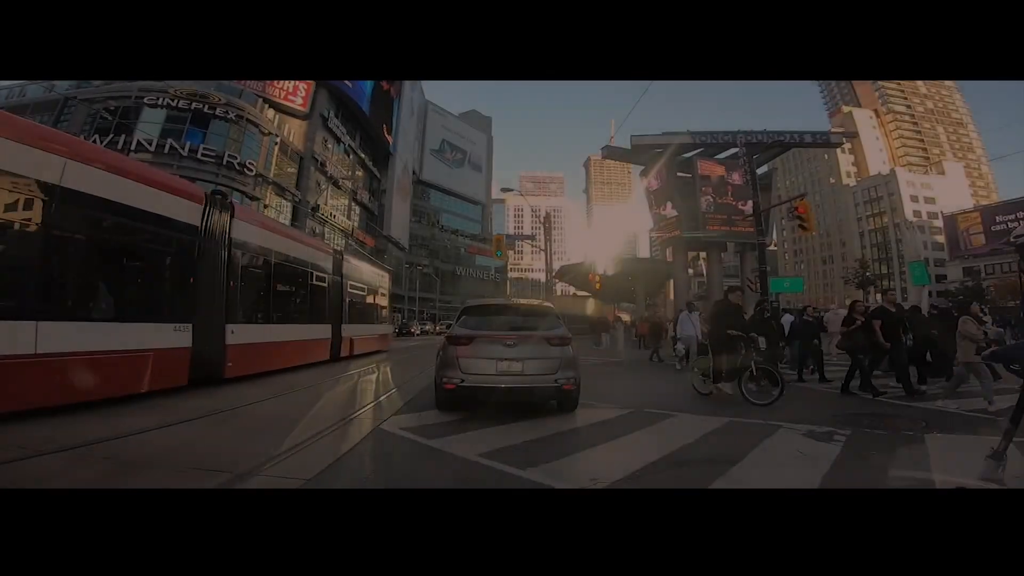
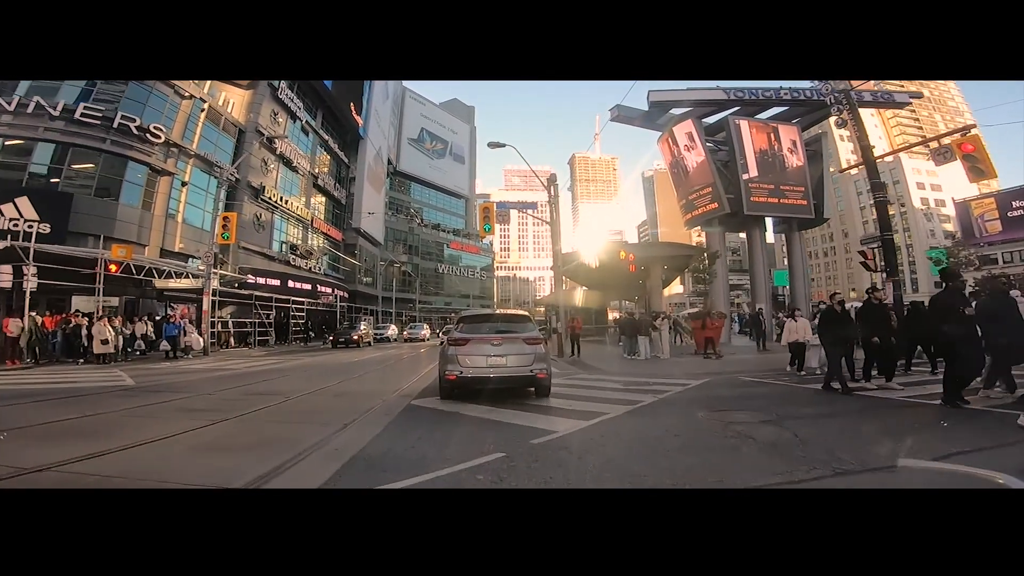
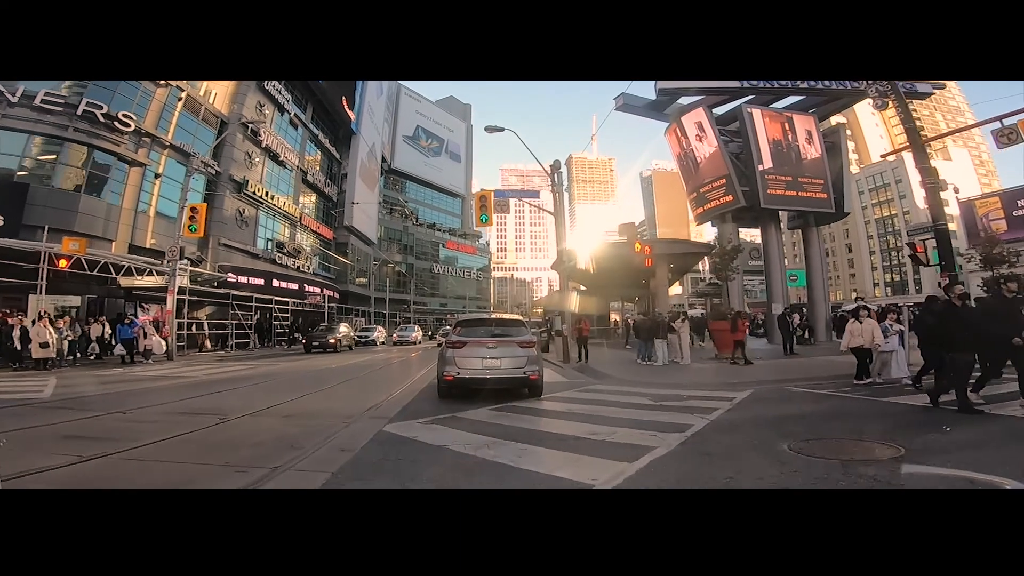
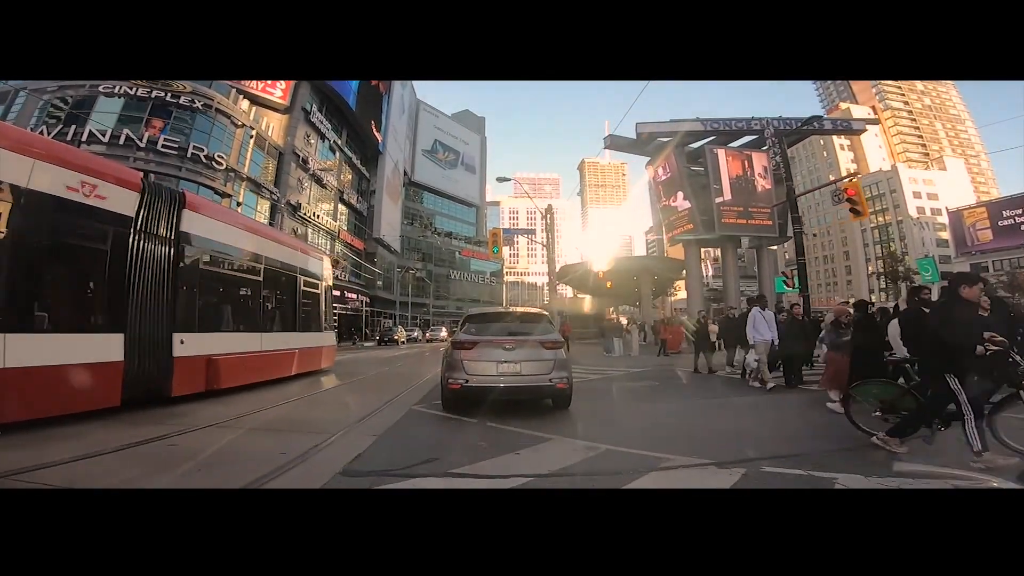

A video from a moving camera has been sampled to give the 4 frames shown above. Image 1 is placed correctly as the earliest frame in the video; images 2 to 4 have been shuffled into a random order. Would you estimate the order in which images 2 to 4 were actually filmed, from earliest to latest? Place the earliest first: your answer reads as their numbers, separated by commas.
4, 2, 3
